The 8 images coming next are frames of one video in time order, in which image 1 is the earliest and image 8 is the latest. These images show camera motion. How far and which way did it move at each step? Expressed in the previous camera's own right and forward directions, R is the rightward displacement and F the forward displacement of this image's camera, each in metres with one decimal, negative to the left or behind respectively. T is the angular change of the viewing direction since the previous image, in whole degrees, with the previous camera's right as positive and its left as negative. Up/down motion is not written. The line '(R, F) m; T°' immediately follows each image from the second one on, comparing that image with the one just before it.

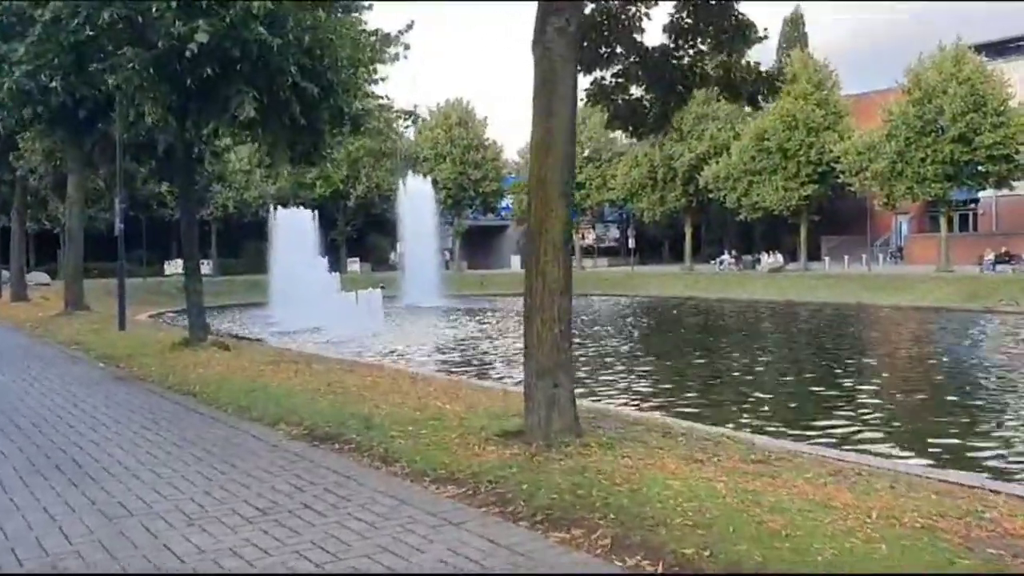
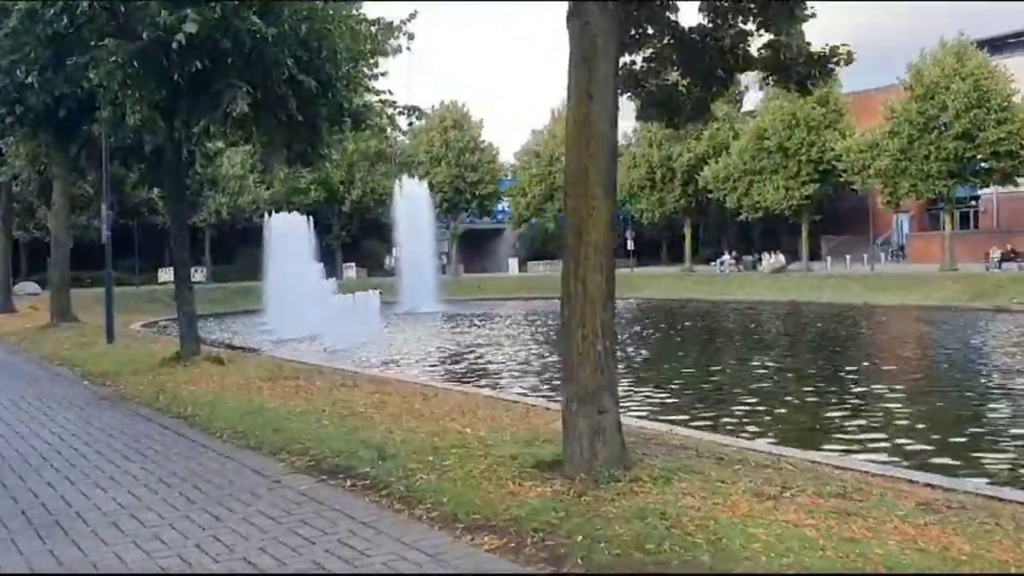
(-0.3, +1.0) m; 0°
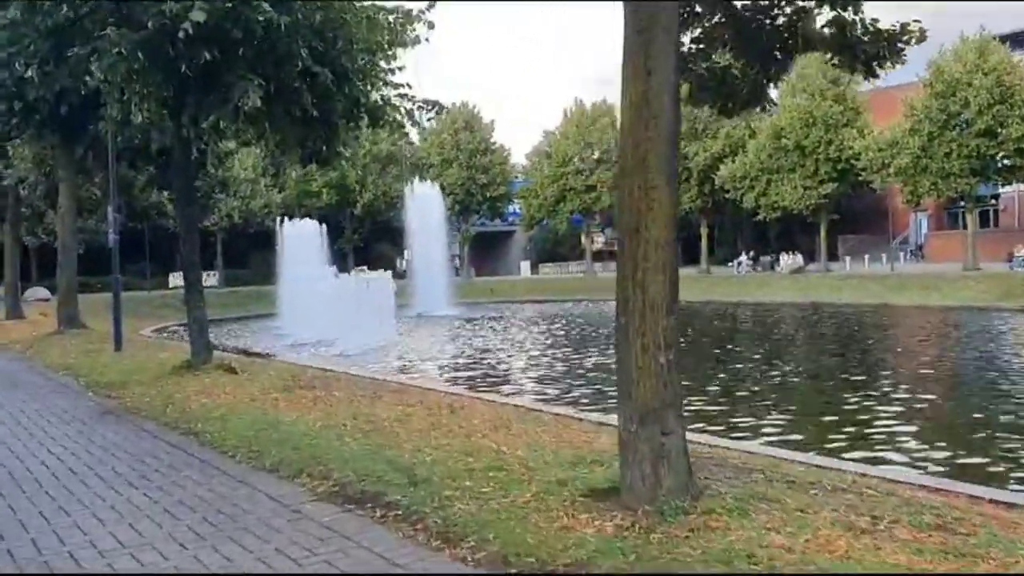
(-0.2, +0.8) m; -1°
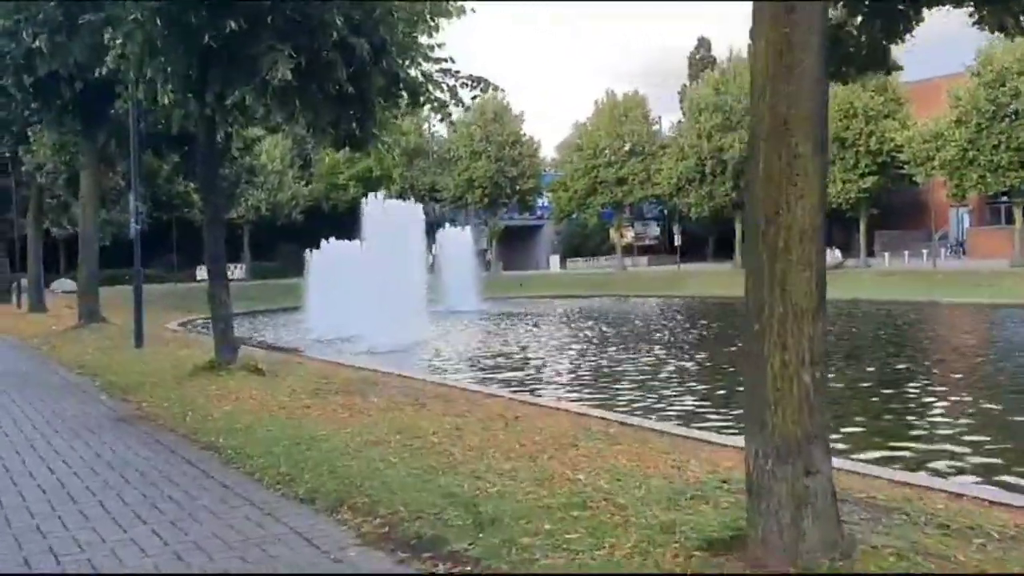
(-0.4, +1.3) m; -1°
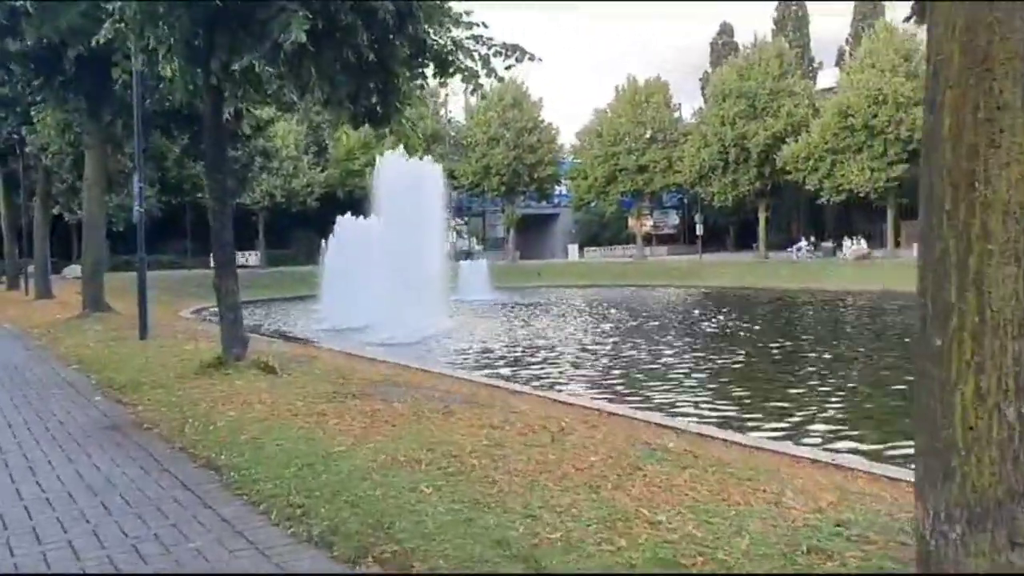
(-0.3, +1.2) m; -1°
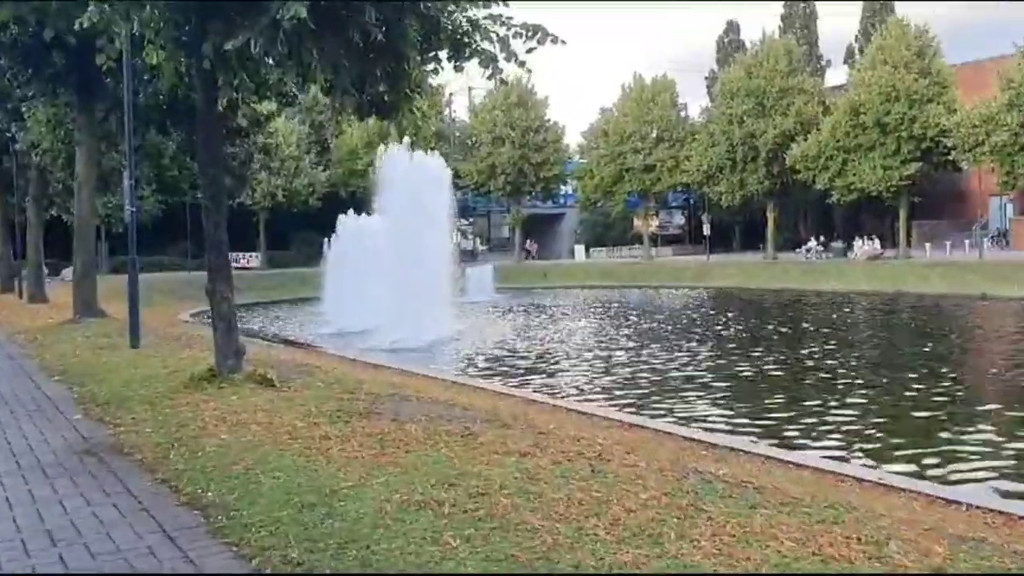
(-0.2, +1.0) m; 0°
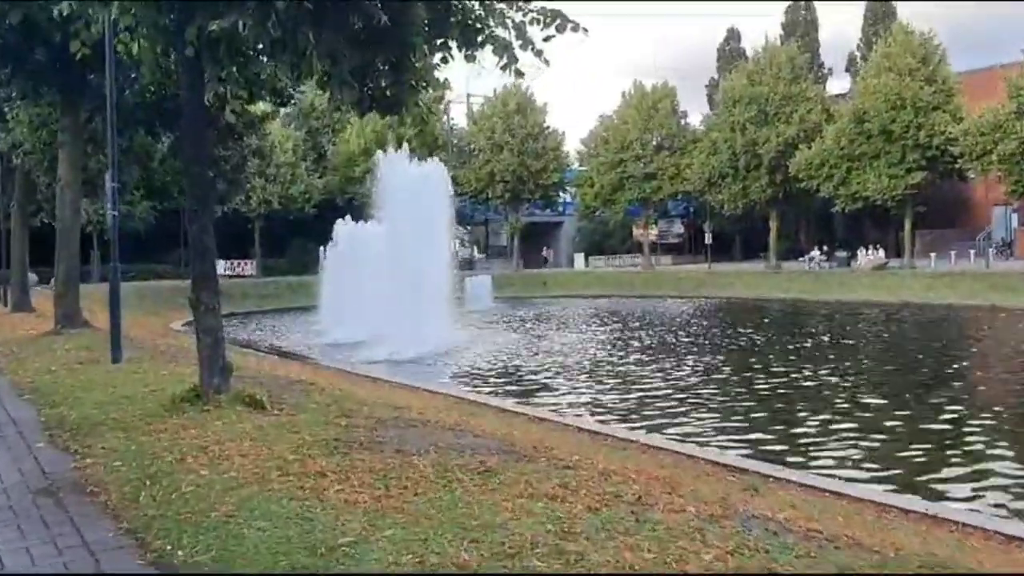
(-0.2, +1.0) m; 0°
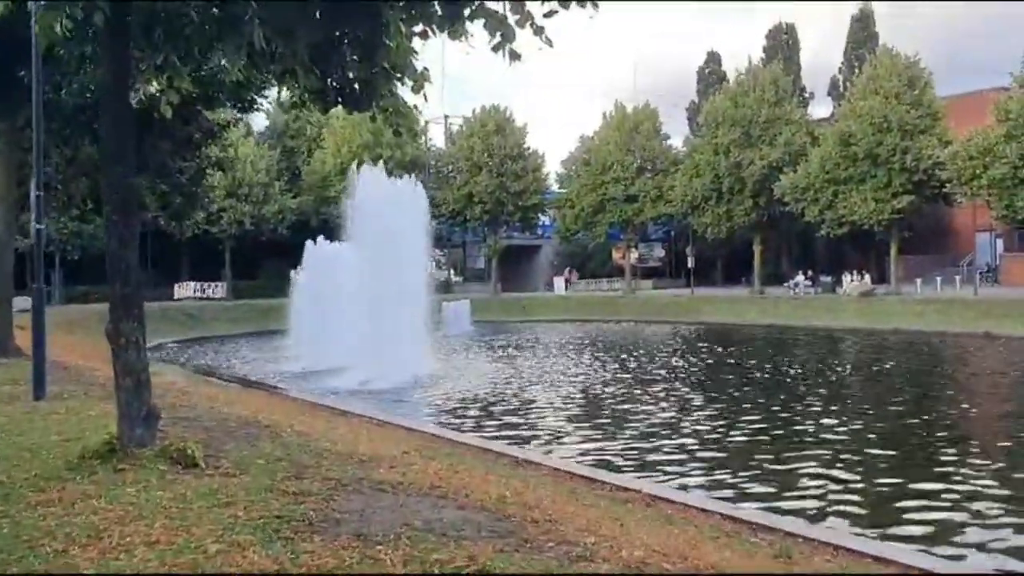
(-0.1, +1.8) m; +1°
